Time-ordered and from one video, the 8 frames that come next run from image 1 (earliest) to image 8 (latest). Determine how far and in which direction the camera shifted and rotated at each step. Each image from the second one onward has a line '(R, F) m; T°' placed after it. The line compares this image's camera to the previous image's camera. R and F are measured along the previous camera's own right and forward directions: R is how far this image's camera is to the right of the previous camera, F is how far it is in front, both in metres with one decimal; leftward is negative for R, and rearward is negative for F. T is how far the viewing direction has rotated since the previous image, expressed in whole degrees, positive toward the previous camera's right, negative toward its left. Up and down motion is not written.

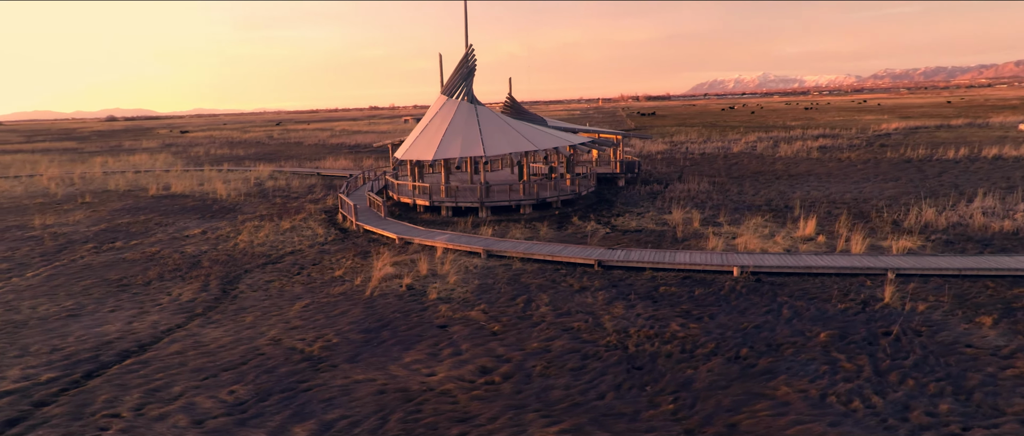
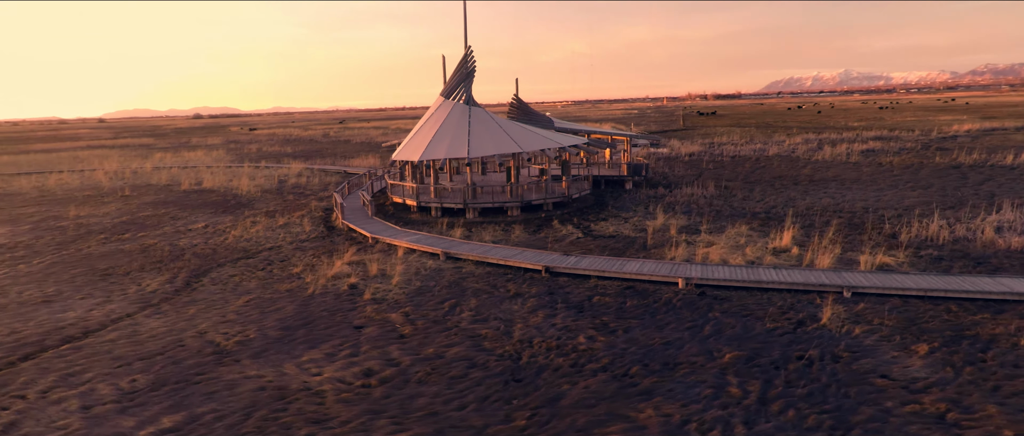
(+3.0, +0.2) m; -6°
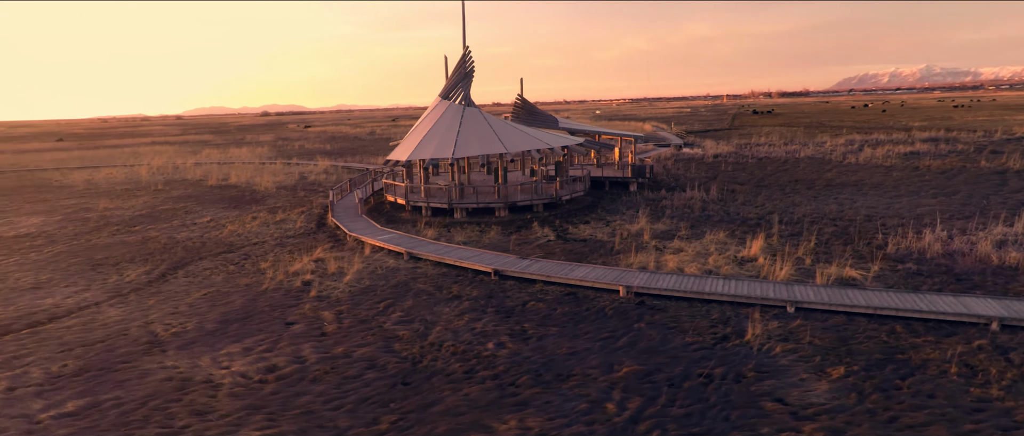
(+2.7, +0.2) m; -6°
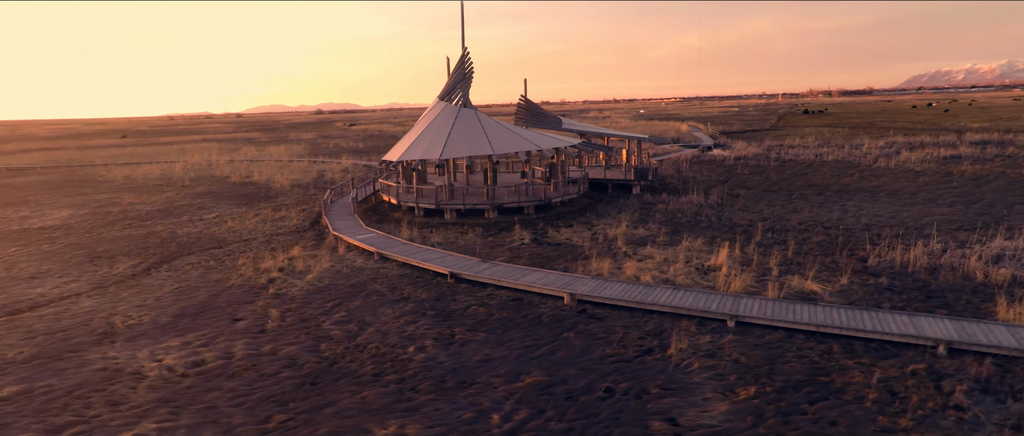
(+2.3, +0.2) m; -5°
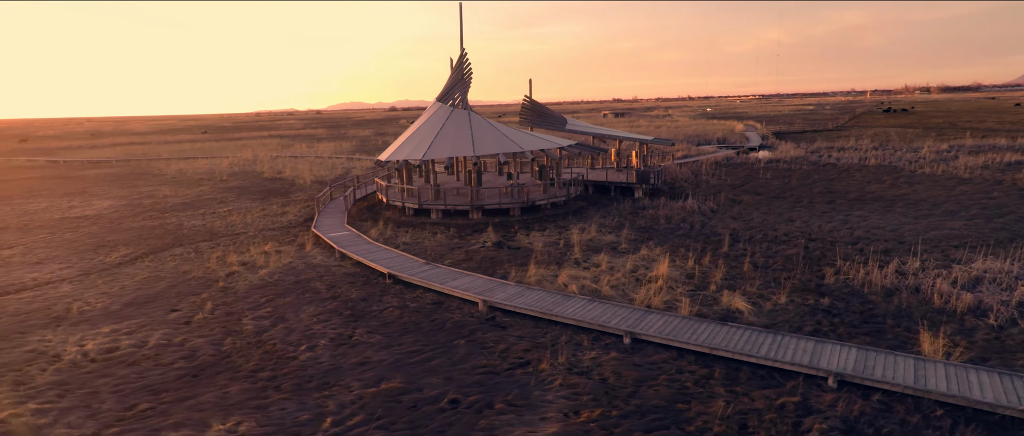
(+3.3, +0.3) m; -7°
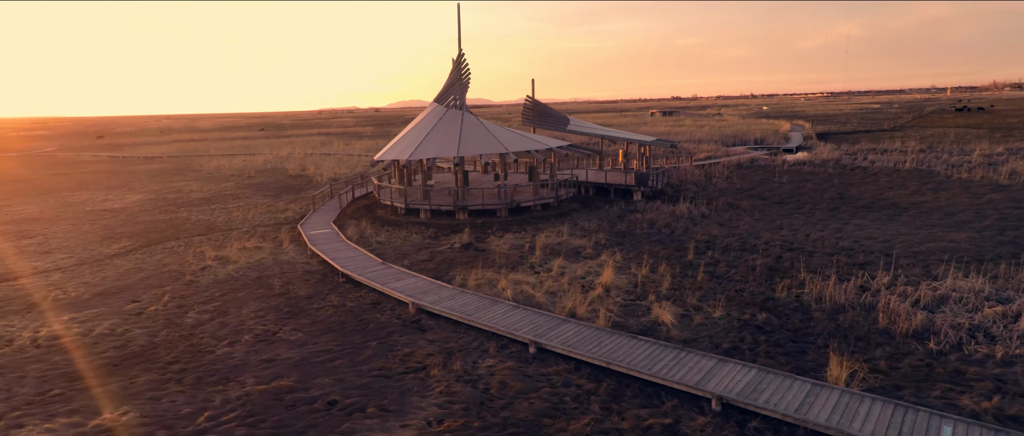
(+2.7, +0.2) m; -5°
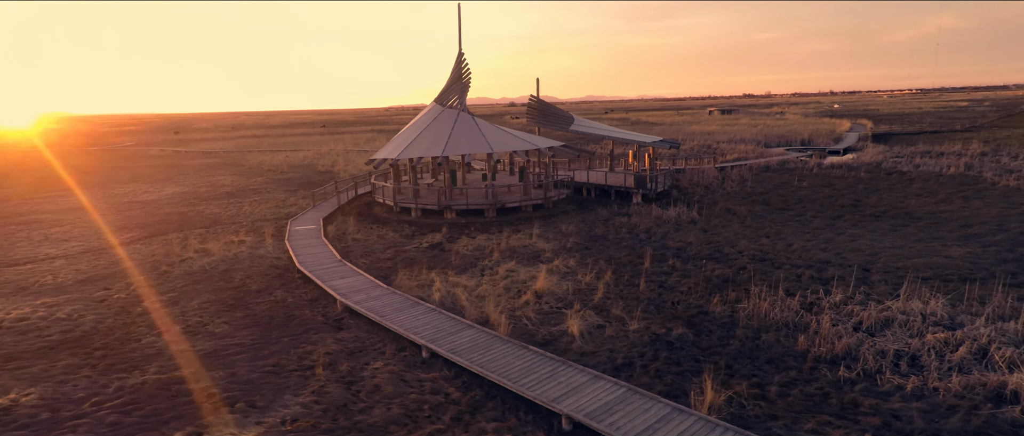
(+2.9, +0.3) m; -6°
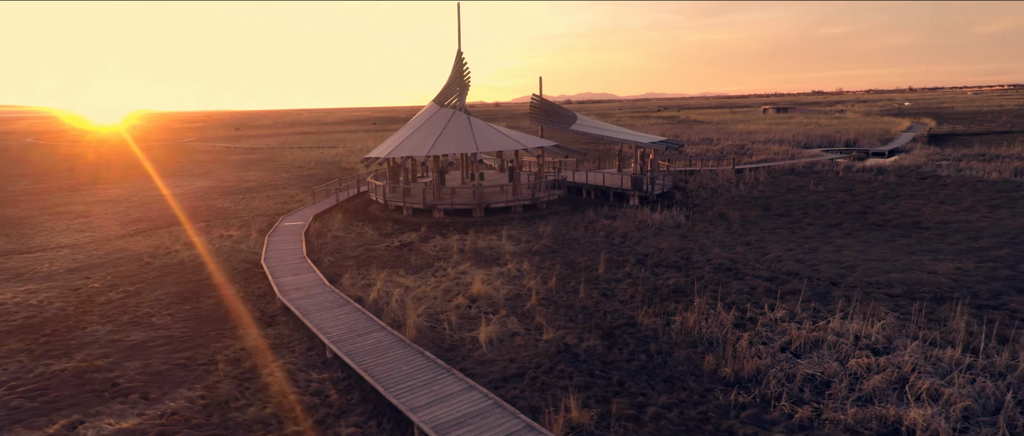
(+2.6, +0.4) m; -6°
